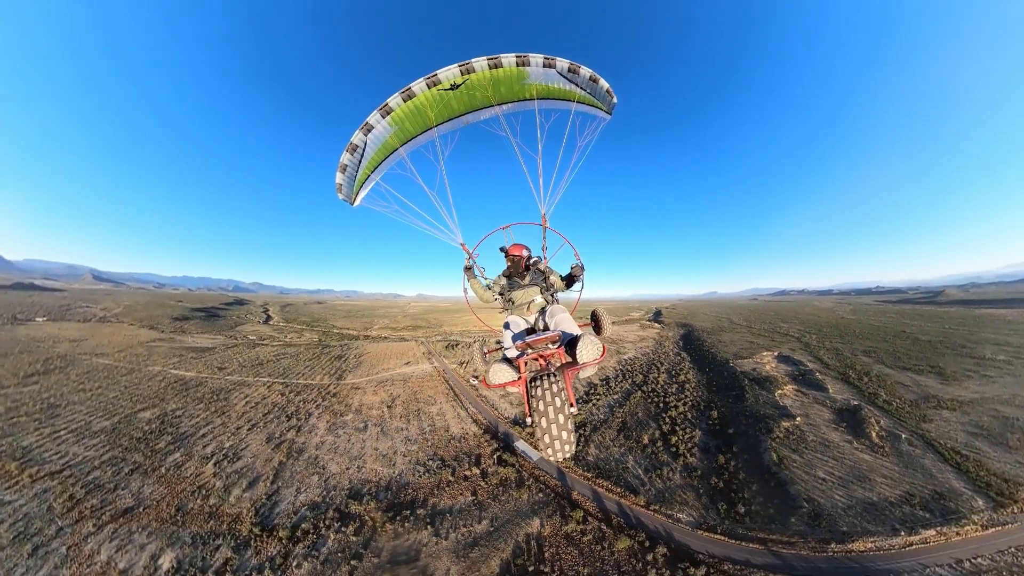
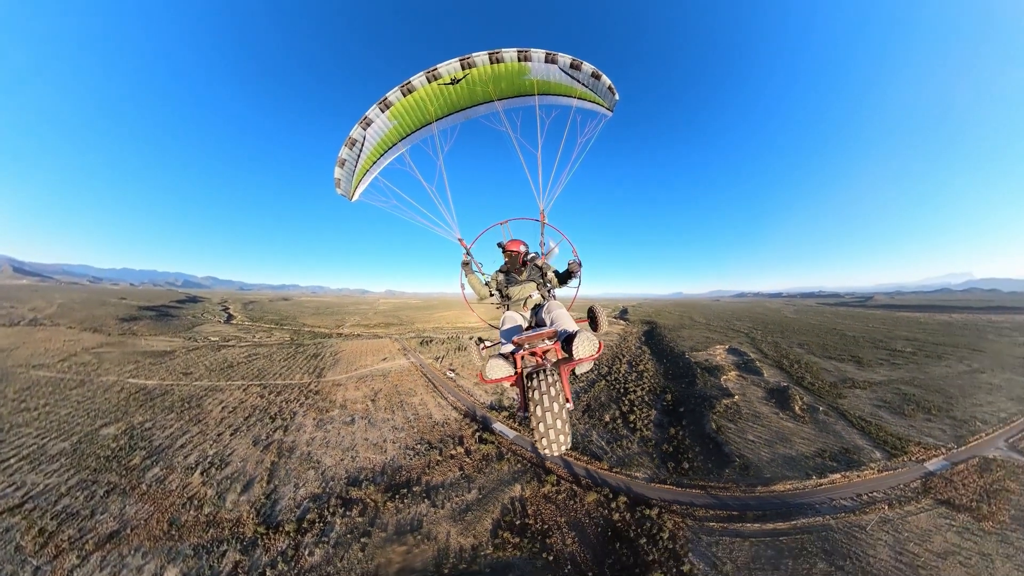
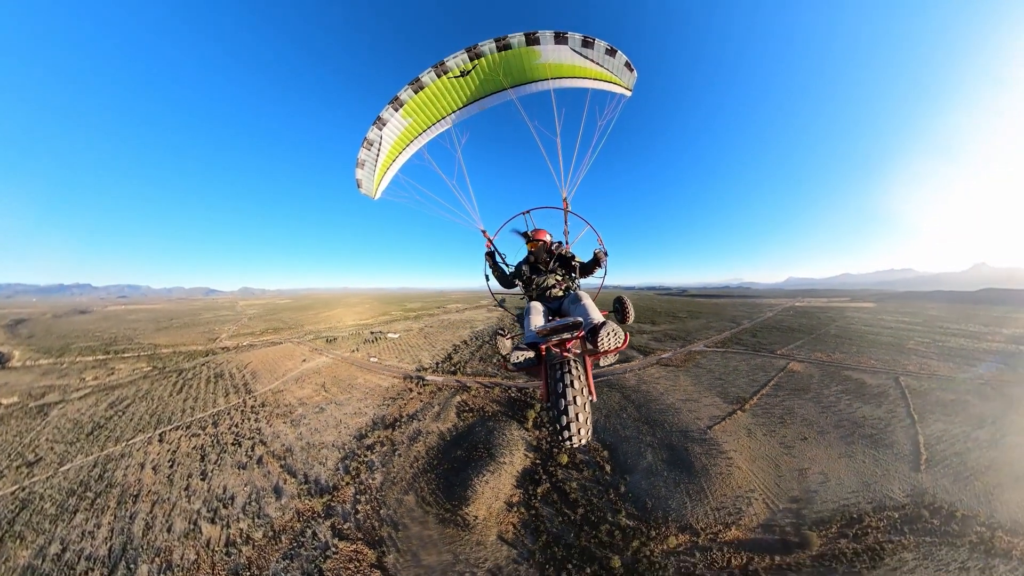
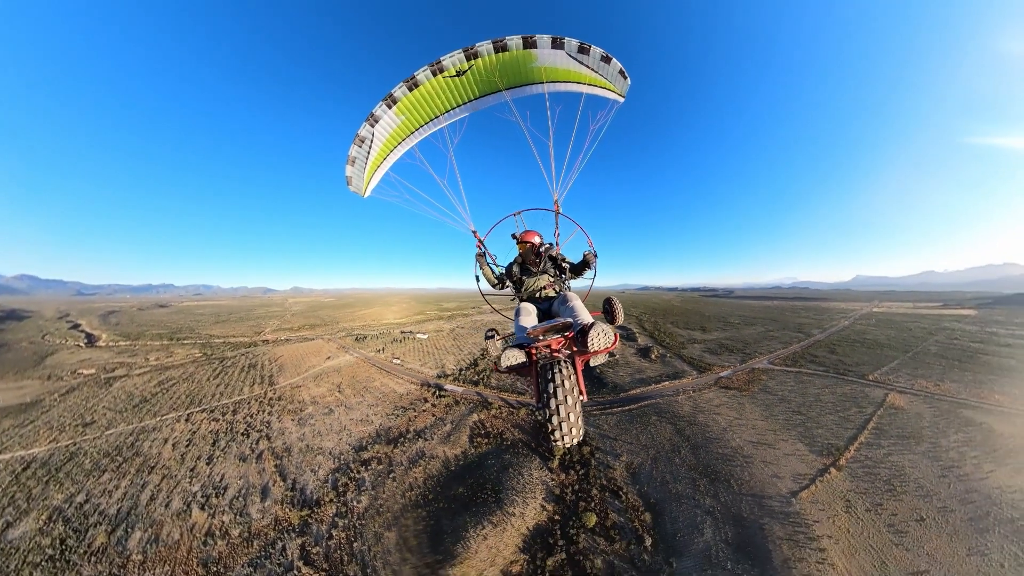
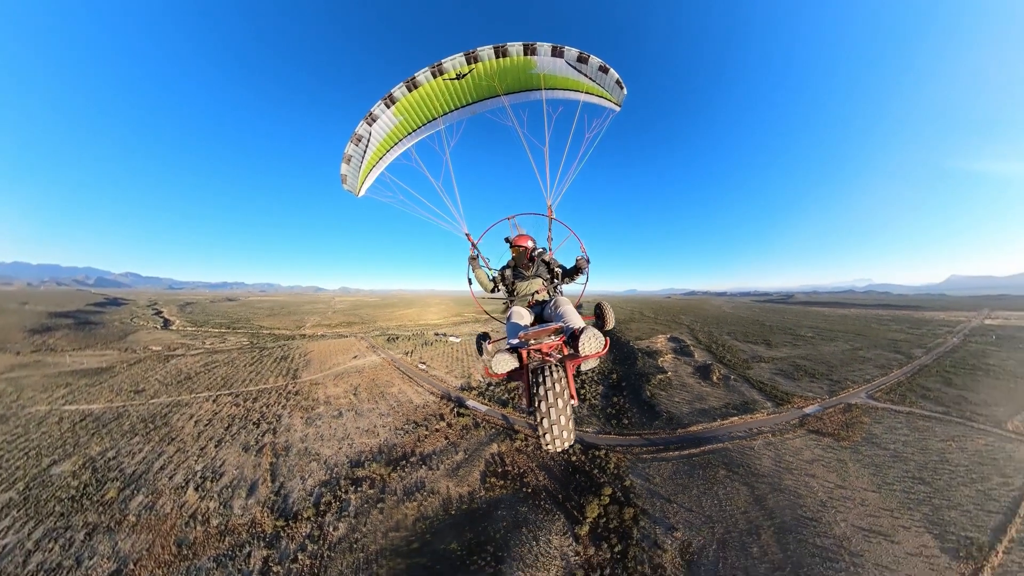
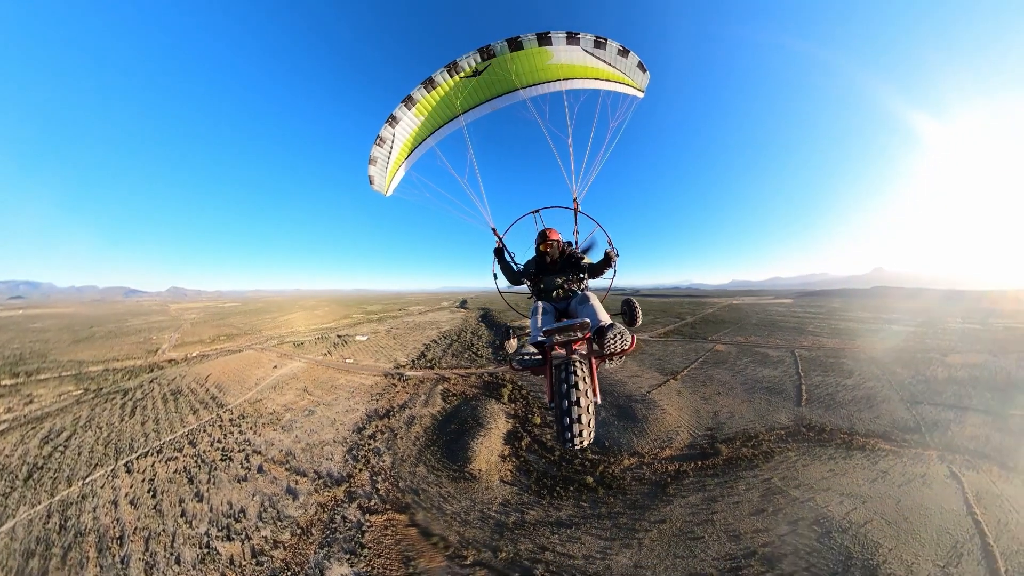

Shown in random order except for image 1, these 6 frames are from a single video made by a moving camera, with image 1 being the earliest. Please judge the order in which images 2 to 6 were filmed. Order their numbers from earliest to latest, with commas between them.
2, 5, 4, 3, 6
